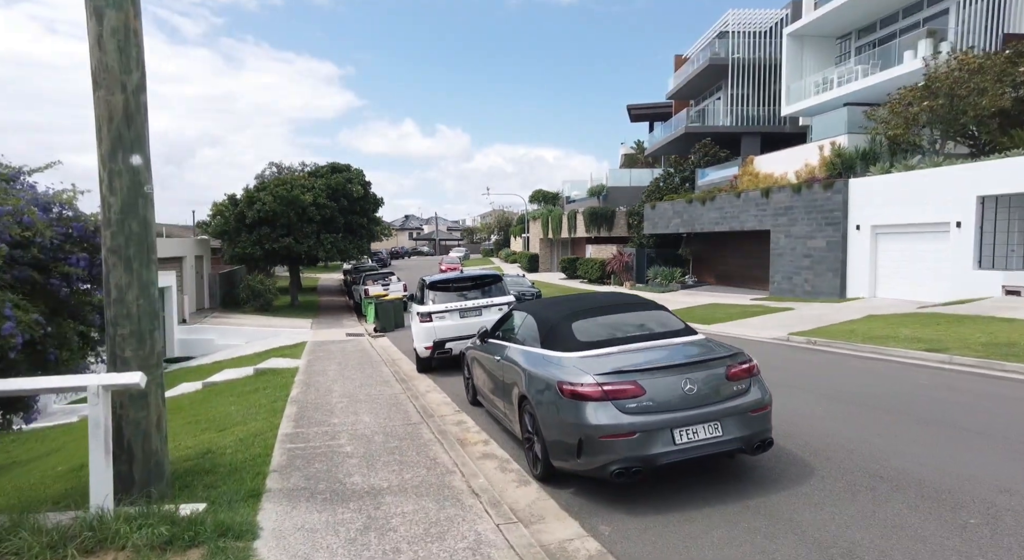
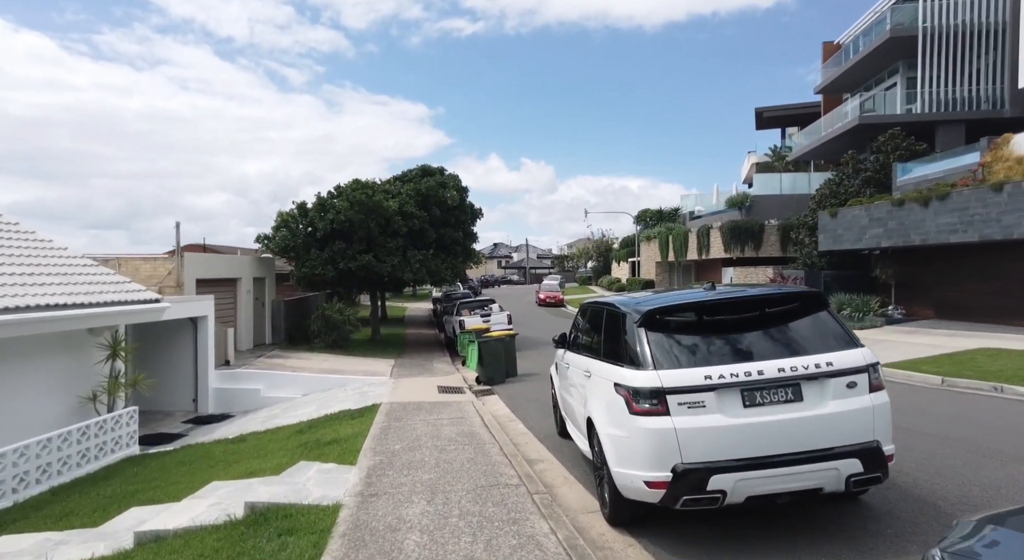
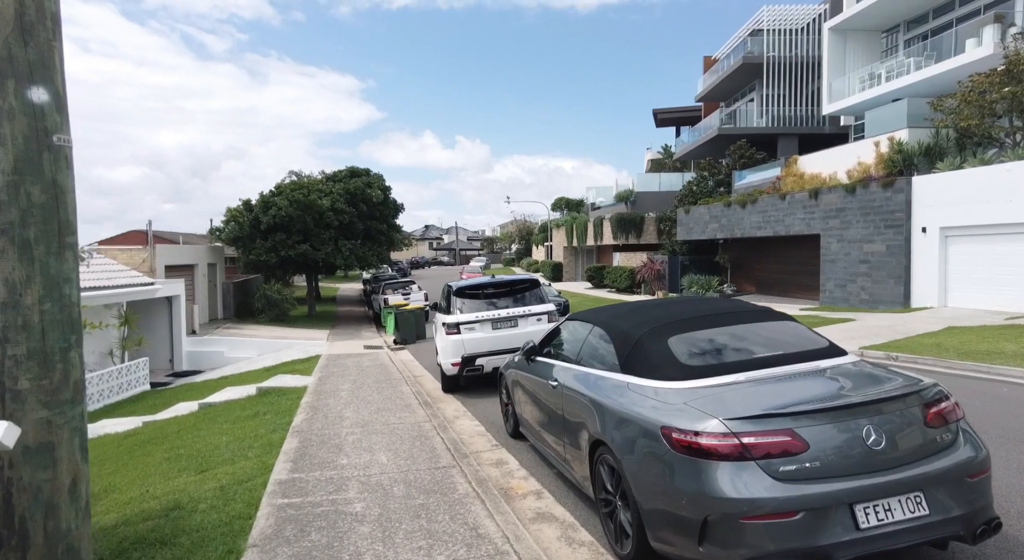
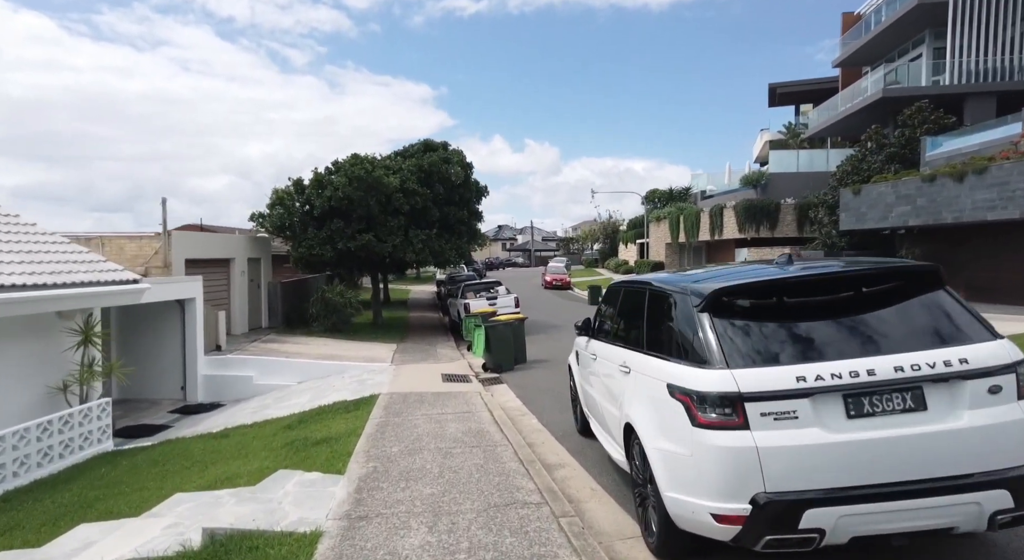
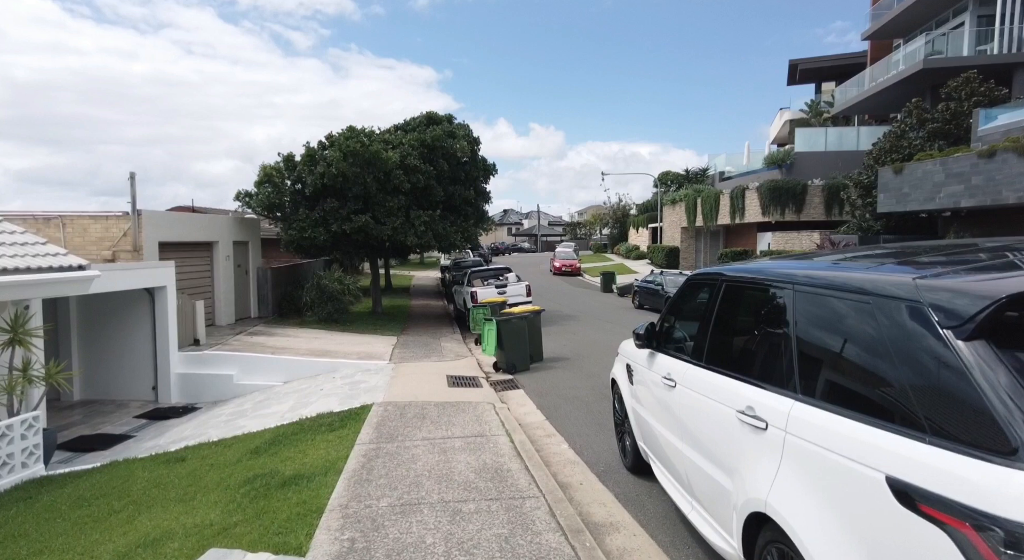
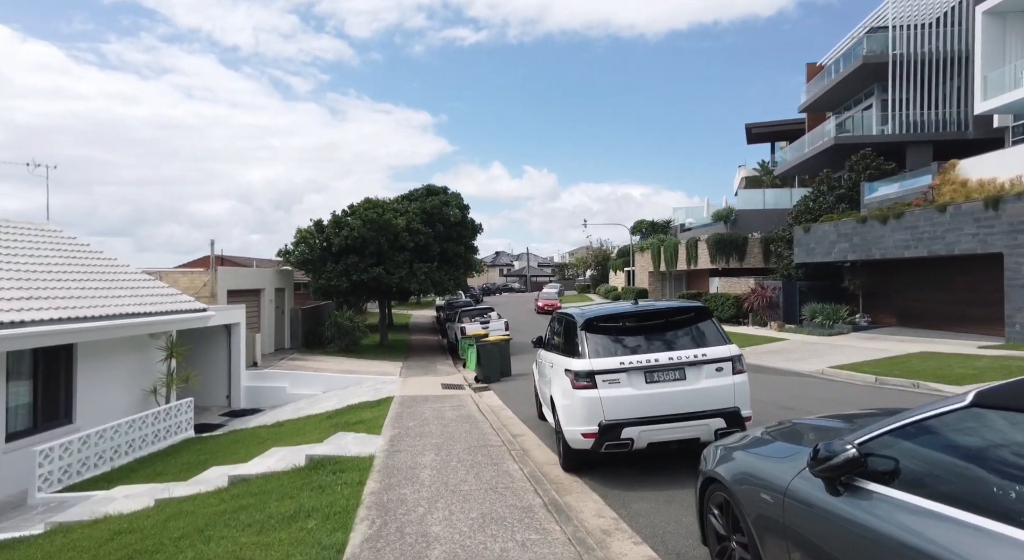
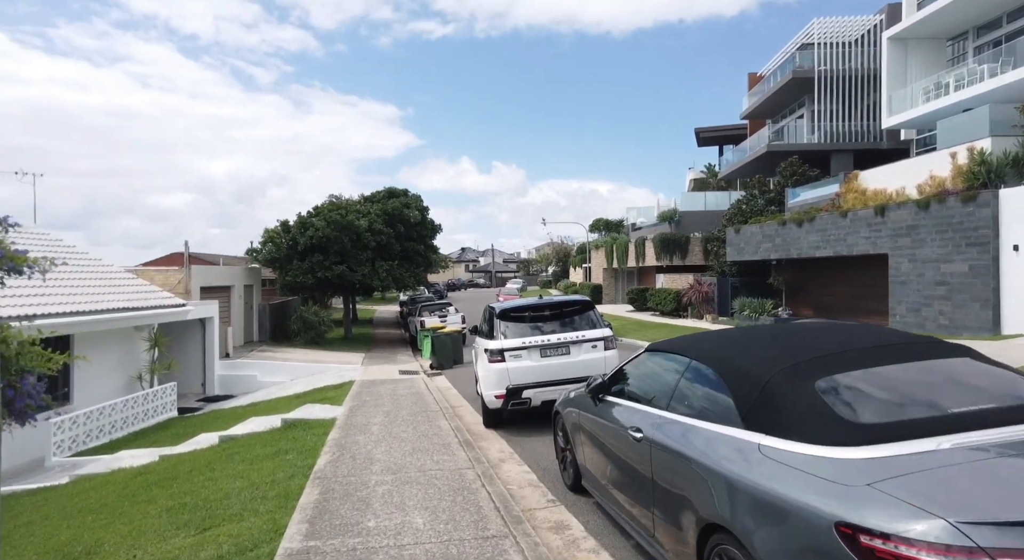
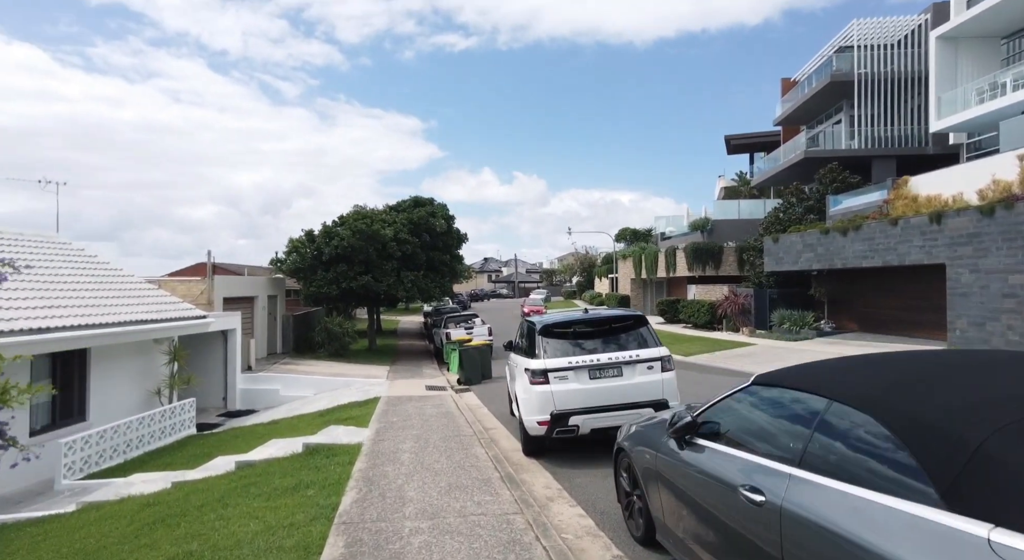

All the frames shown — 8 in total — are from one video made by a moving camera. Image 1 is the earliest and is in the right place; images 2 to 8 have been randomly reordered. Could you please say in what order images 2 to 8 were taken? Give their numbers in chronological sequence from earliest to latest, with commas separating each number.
3, 7, 8, 6, 2, 4, 5
